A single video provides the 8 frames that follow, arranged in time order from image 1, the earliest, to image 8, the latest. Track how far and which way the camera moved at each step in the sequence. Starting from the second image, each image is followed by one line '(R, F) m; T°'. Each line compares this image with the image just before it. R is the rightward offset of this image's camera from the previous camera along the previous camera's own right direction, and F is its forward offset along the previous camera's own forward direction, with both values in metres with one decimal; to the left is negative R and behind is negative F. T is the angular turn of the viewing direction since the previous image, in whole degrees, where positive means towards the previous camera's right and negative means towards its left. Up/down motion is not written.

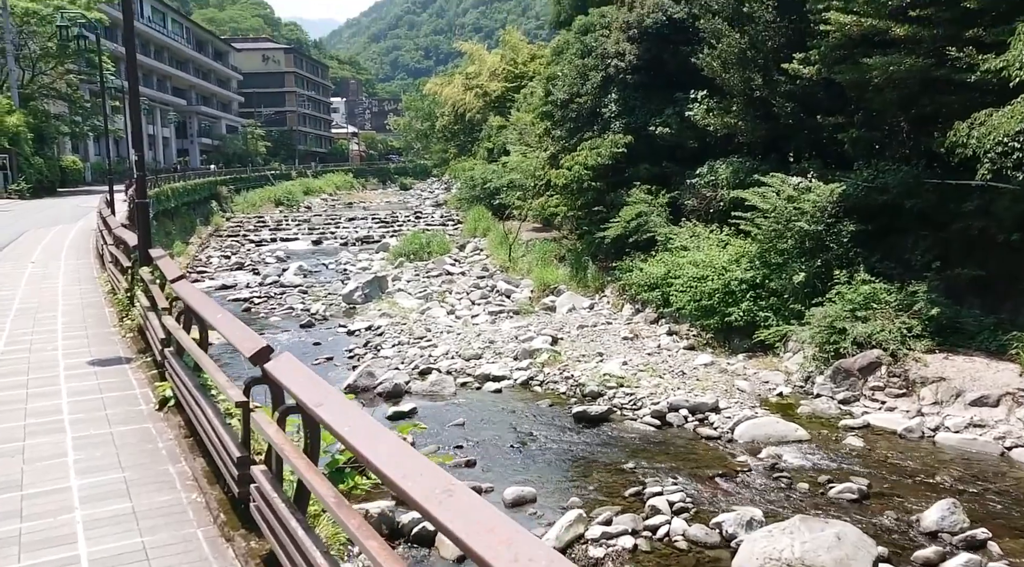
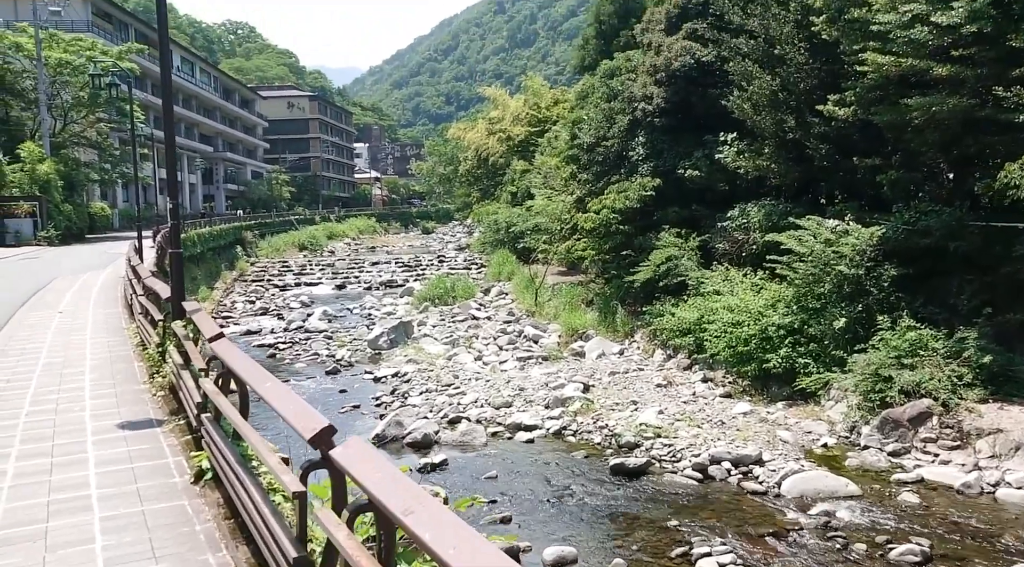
(-0.1, +0.2) m; -1°
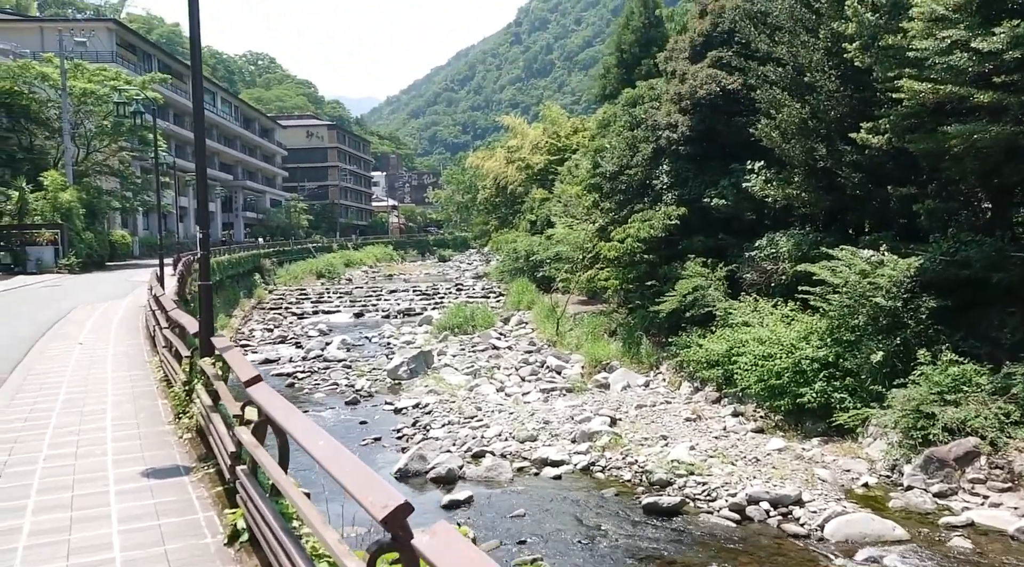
(-0.1, +0.2) m; -1°
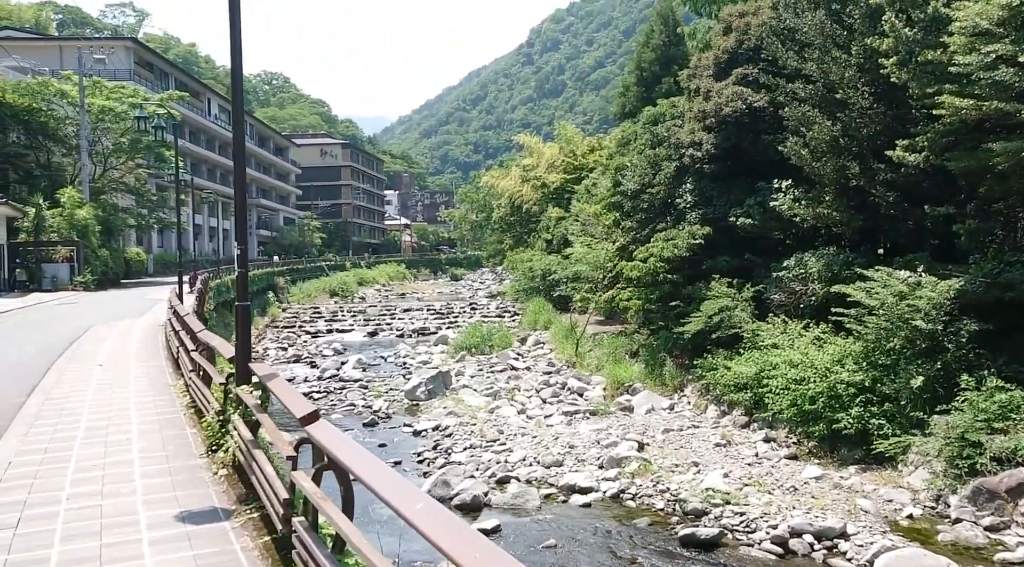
(-0.2, +0.3) m; -1°
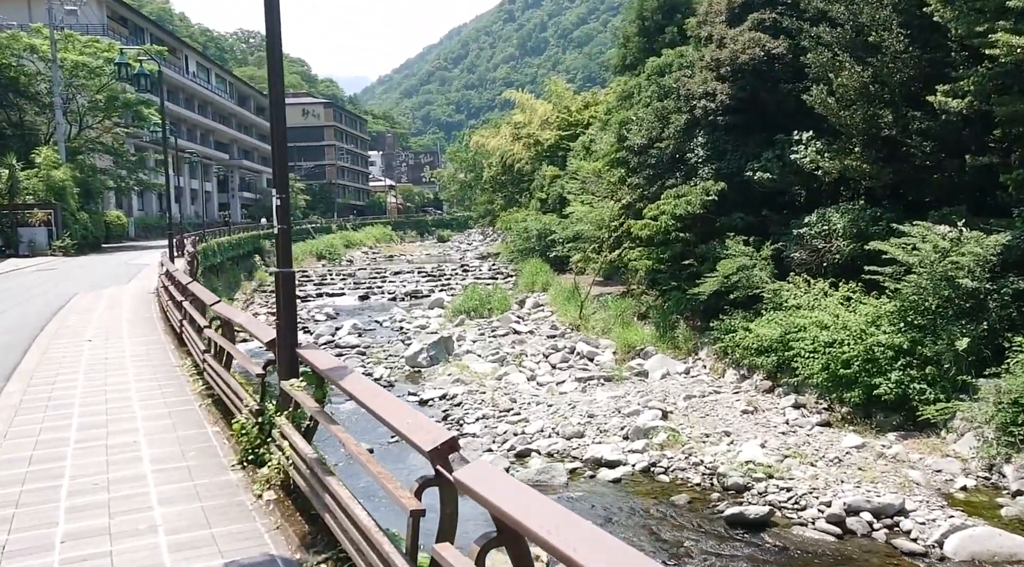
(-0.4, +0.8) m; +1°
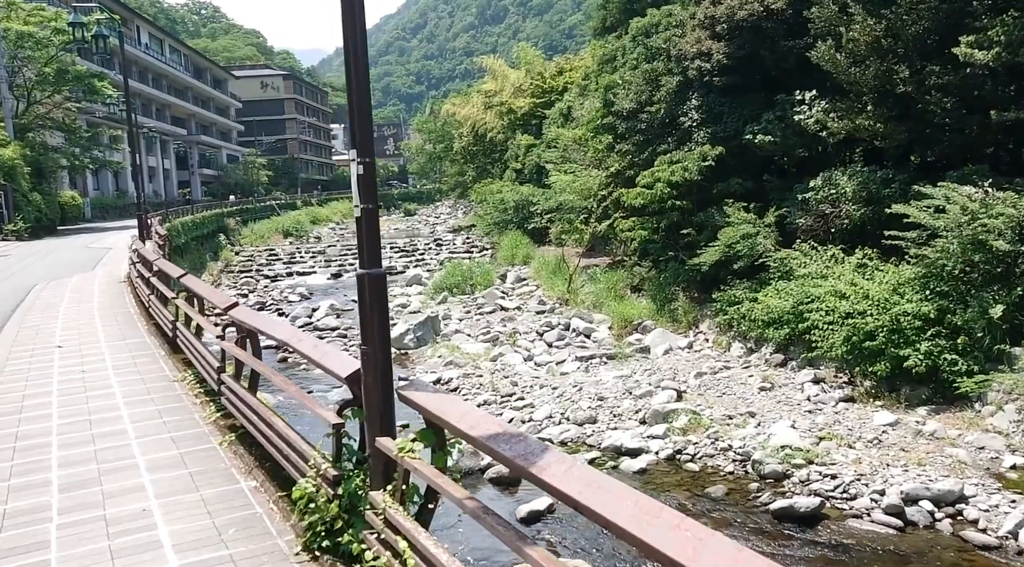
(-0.5, +0.8) m; +2°
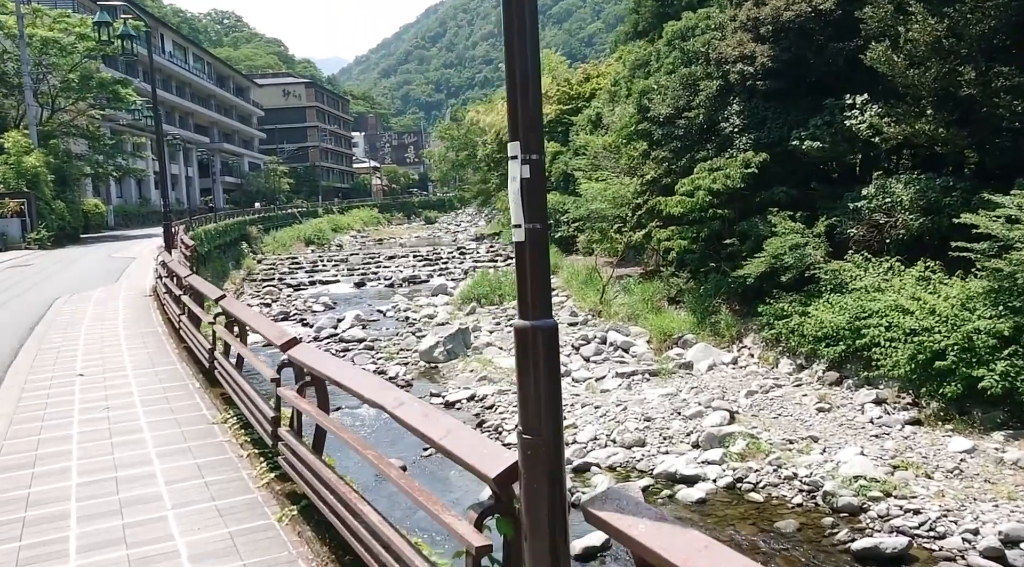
(-0.3, +0.5) m; -1°
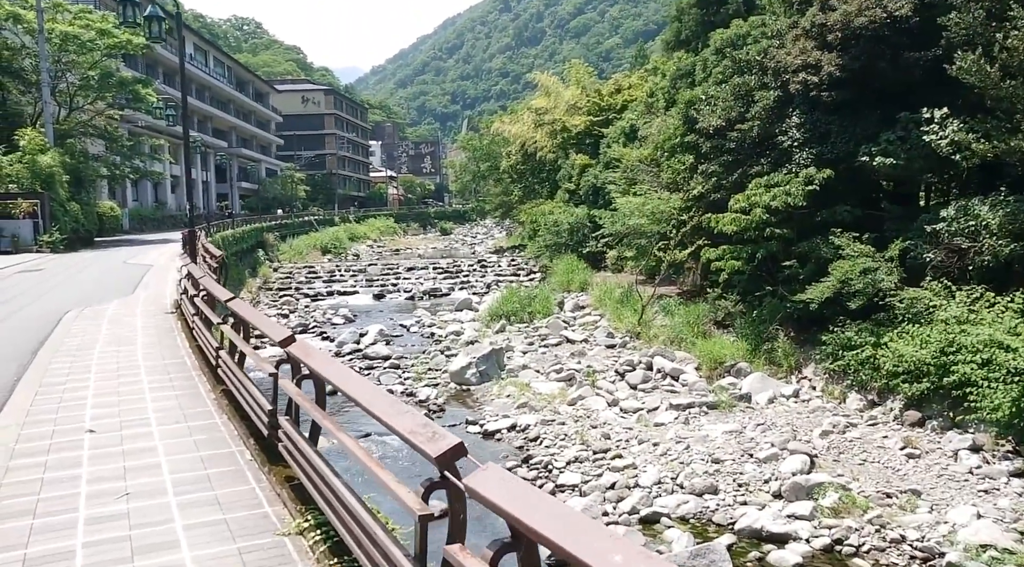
(-0.5, +1.0) m; -1°
